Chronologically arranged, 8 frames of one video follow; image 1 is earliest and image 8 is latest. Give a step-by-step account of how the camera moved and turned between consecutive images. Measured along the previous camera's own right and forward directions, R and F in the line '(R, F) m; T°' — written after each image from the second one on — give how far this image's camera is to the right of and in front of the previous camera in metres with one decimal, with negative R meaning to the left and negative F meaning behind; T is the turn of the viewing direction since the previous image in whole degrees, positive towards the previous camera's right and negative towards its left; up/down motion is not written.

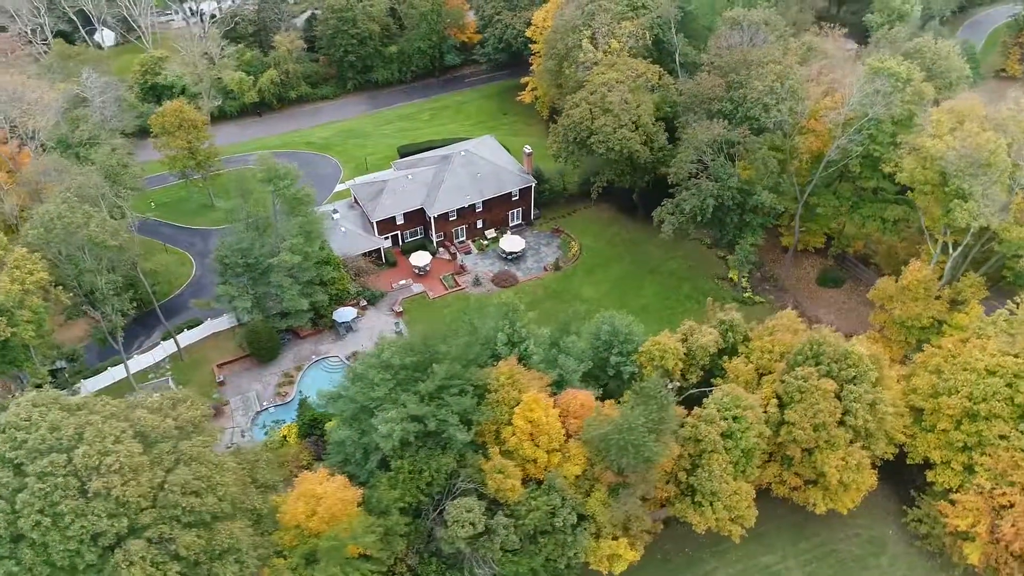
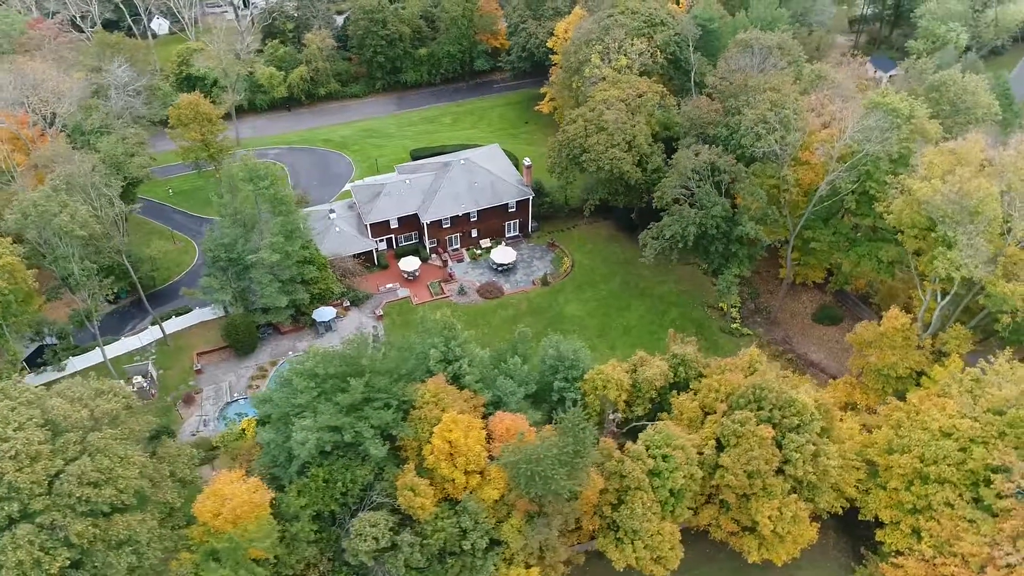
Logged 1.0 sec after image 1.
(+5.0, +0.3) m; -5°
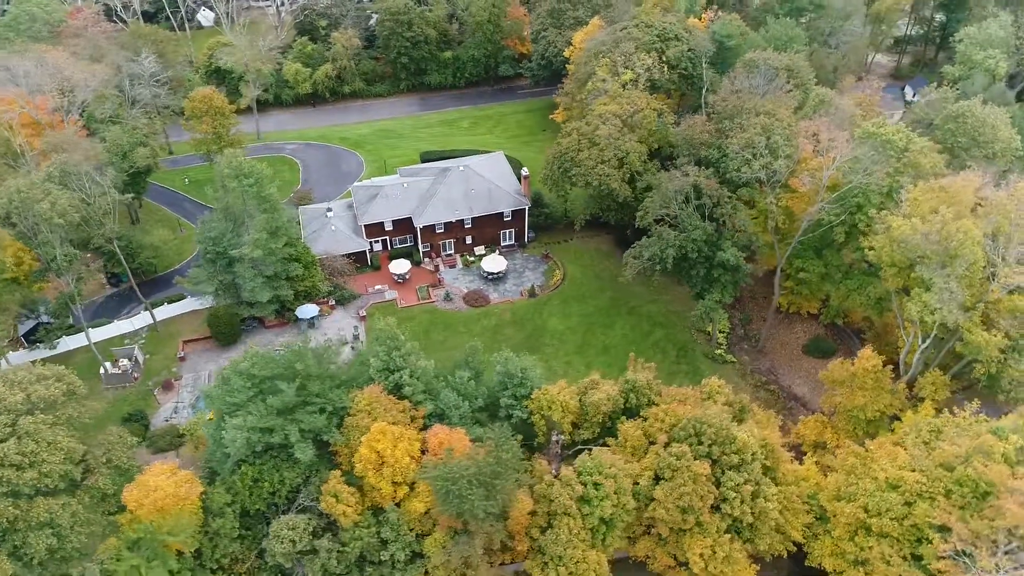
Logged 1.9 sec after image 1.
(+4.4, +0.2) m; -4°
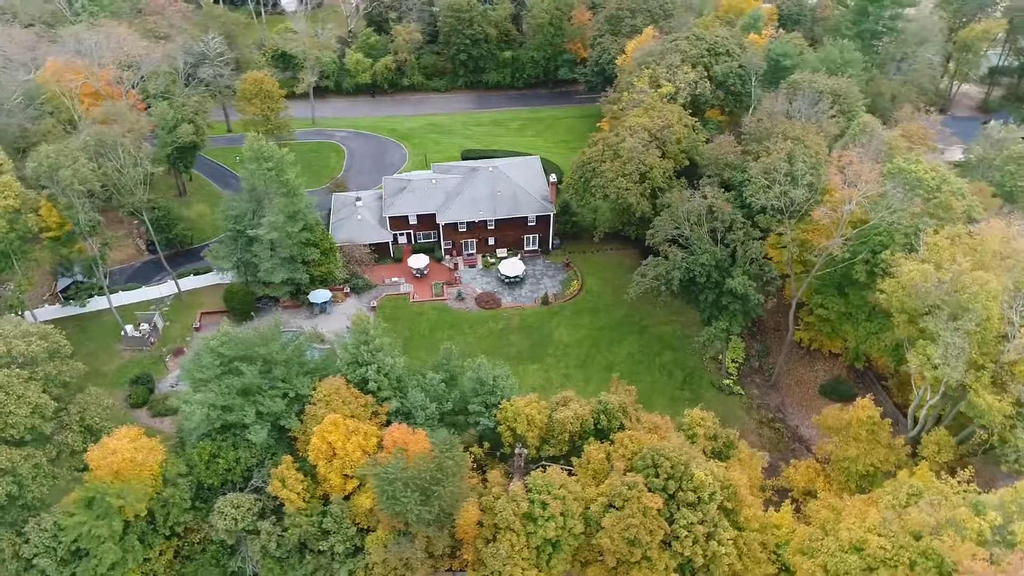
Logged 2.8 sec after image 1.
(+4.3, +0.6) m; -6°
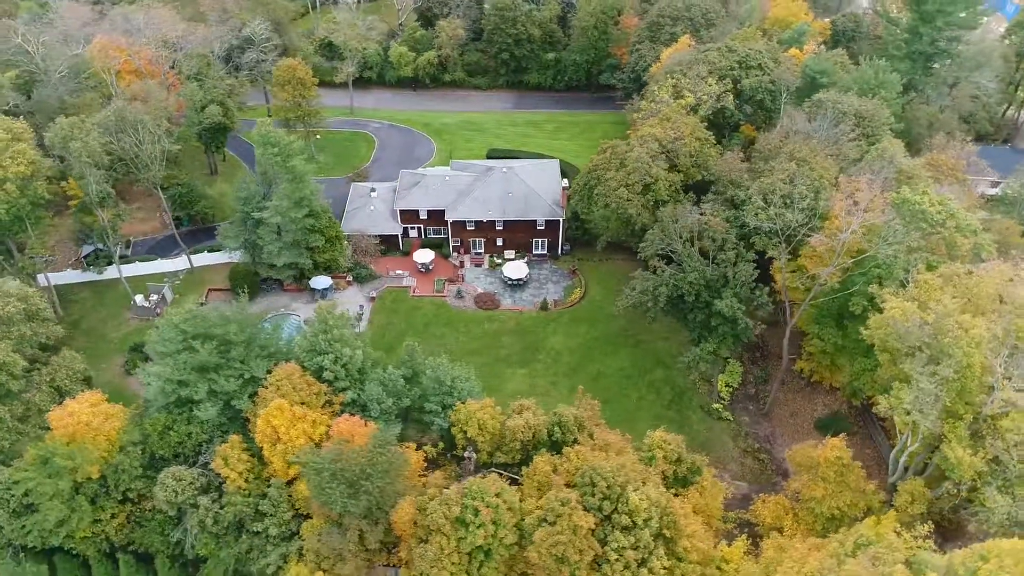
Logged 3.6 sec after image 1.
(+4.4, +0.5) m; -5°
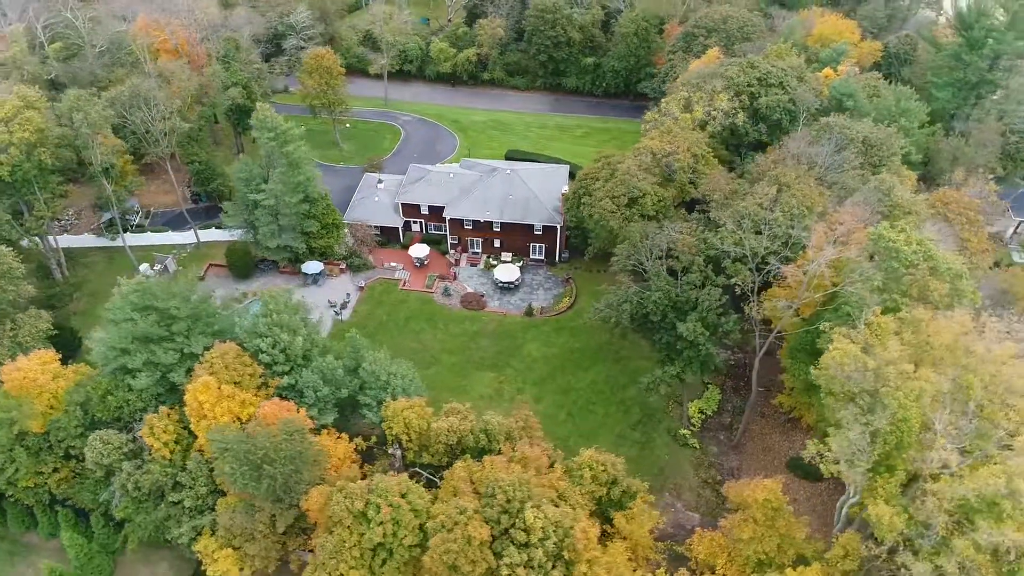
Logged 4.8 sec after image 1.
(+5.7, +0.6) m; -6°
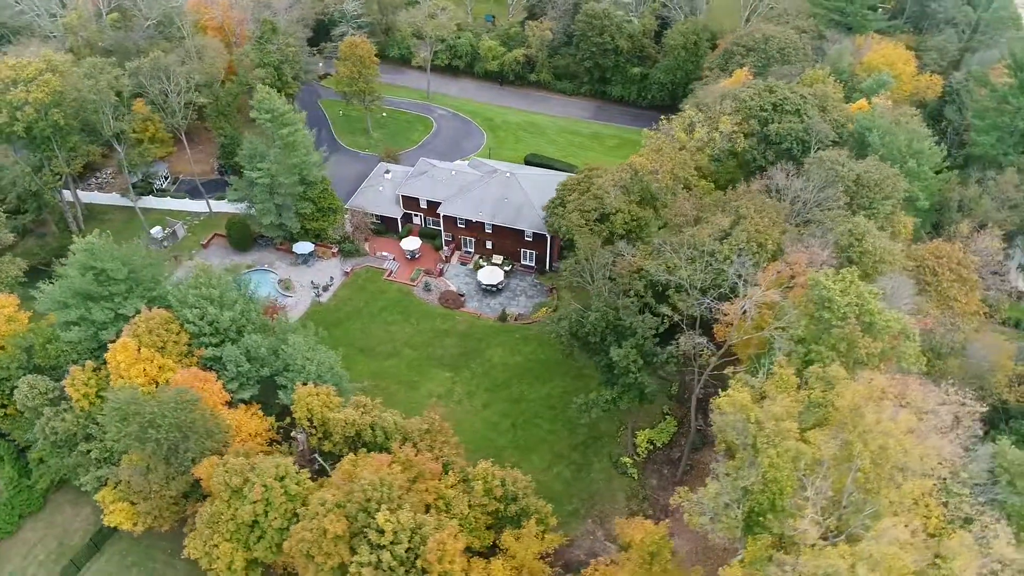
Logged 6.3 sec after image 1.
(+7.6, +0.8) m; -7°
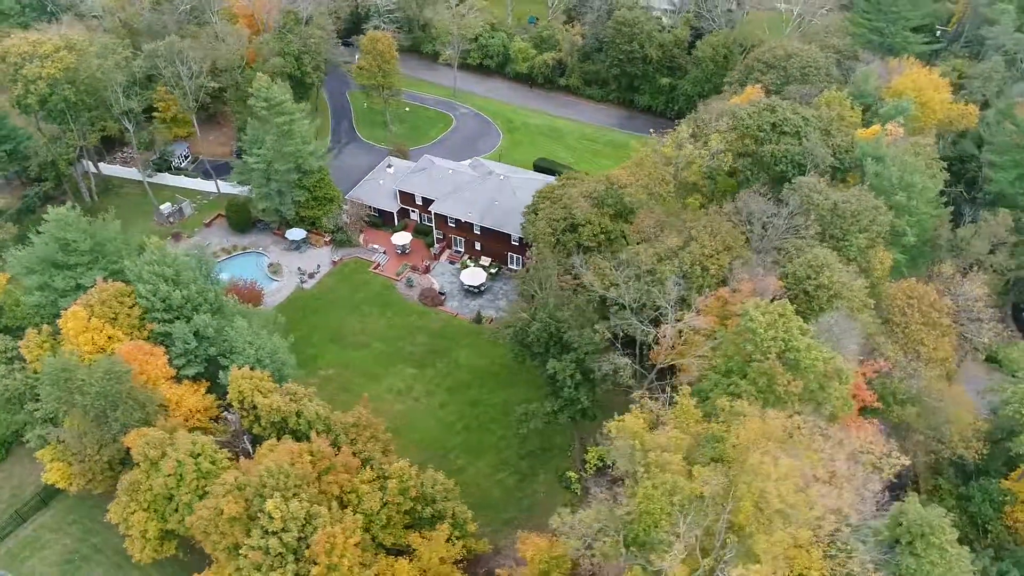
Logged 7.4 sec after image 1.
(+5.8, +0.4) m; -5°
